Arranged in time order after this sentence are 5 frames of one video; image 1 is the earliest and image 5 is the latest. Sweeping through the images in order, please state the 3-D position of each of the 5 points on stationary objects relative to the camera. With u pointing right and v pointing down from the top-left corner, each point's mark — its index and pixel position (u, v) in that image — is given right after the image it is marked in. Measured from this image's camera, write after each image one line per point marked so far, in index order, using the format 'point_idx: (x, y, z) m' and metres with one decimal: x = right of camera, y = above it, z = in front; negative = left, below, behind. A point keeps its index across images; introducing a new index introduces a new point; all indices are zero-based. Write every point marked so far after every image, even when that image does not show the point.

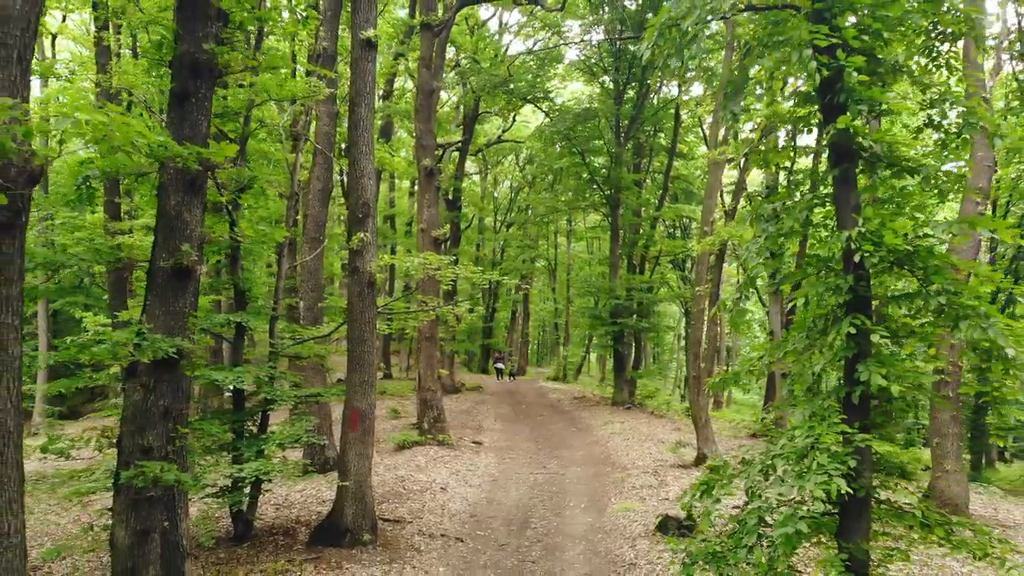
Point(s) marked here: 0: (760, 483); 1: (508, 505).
0: (+1.6, -1.3, +3.5) m
1: (-0.1, -3.4, +8.6) m
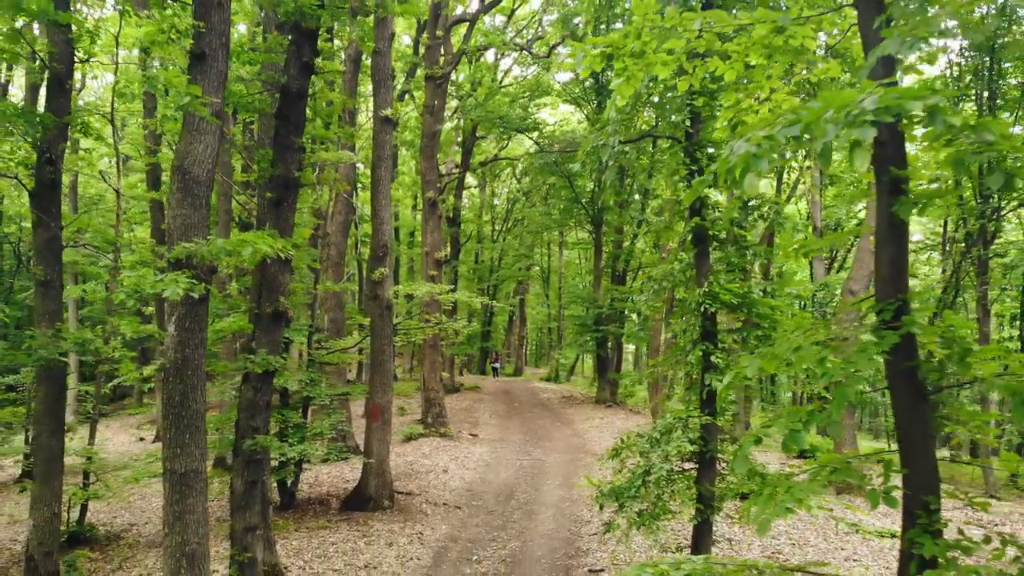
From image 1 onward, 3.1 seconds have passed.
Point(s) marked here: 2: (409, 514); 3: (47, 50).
0: (+1.4, -1.6, +5.5) m
1: (-0.3, -3.8, +10.6) m
2: (-1.7, -3.7, +8.9) m
3: (-6.0, +3.0, +6.9) m
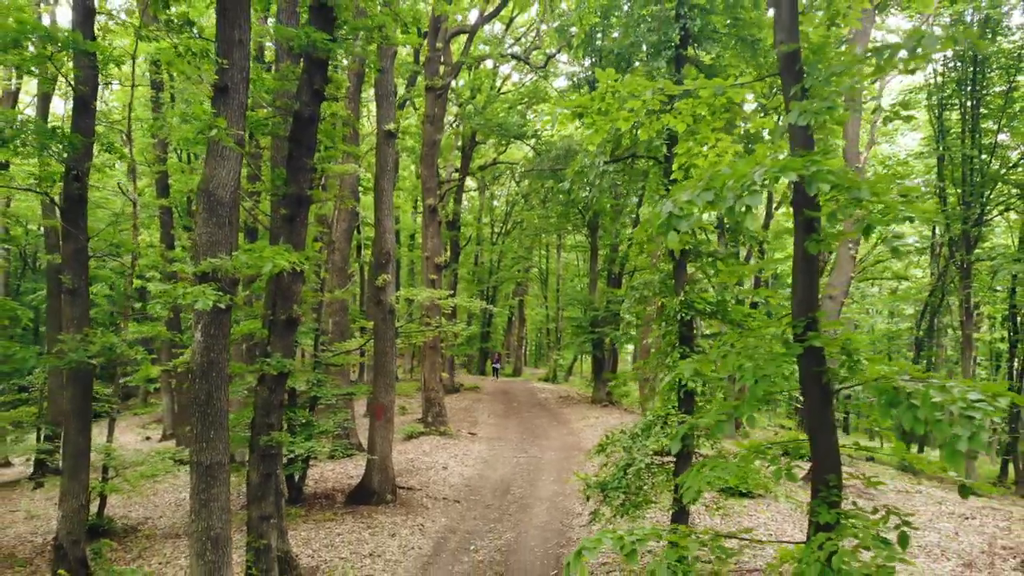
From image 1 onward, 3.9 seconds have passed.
0: (+1.3, -1.7, +6.0) m
1: (-0.4, -3.9, +11.2) m
2: (-1.8, -3.8, +9.4) m
3: (-6.0, +2.9, +7.4) m
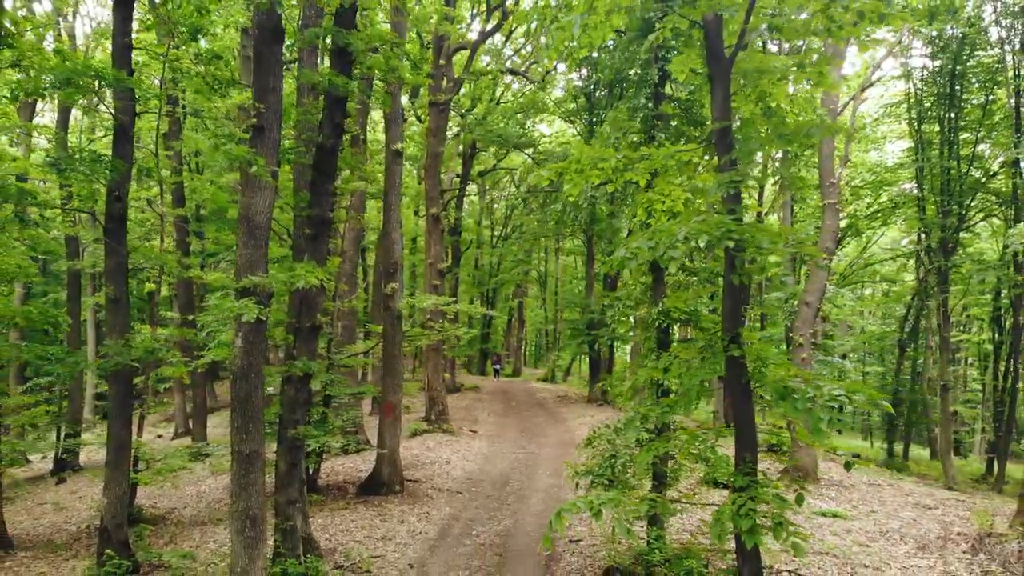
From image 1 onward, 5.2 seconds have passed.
0: (+1.3, -1.9, +6.8) m
1: (-0.4, -4.1, +12.0) m
2: (-1.8, -4.0, +10.2) m
3: (-6.1, +2.8, +8.3) m
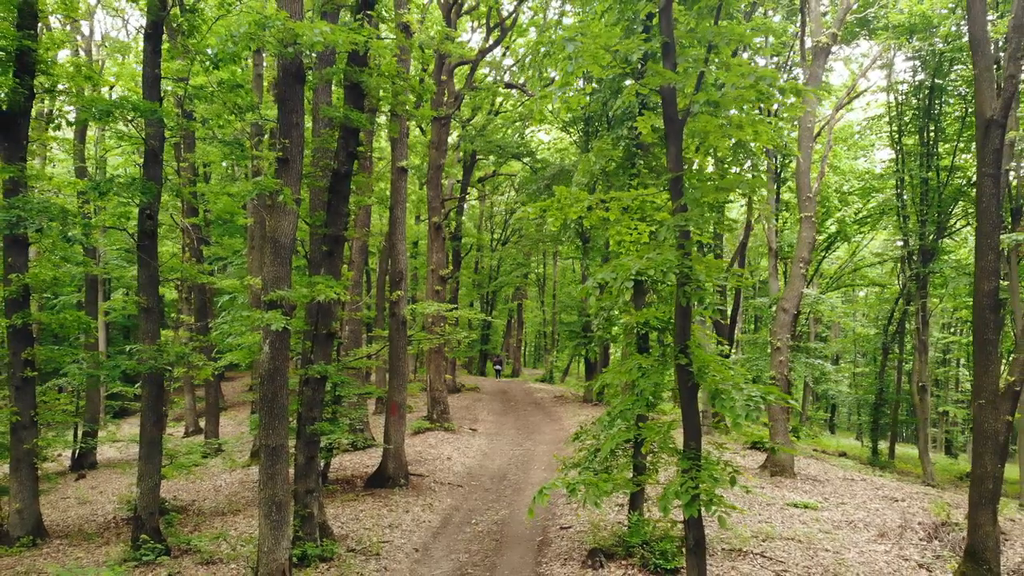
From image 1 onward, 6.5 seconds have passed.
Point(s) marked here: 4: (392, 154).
0: (+1.2, -2.0, +7.6) m
1: (-0.5, -4.2, +12.8) m
2: (-1.9, -4.1, +11.0) m
3: (-6.1, +2.6, +9.1) m
4: (-2.6, +2.9, +11.7) m
